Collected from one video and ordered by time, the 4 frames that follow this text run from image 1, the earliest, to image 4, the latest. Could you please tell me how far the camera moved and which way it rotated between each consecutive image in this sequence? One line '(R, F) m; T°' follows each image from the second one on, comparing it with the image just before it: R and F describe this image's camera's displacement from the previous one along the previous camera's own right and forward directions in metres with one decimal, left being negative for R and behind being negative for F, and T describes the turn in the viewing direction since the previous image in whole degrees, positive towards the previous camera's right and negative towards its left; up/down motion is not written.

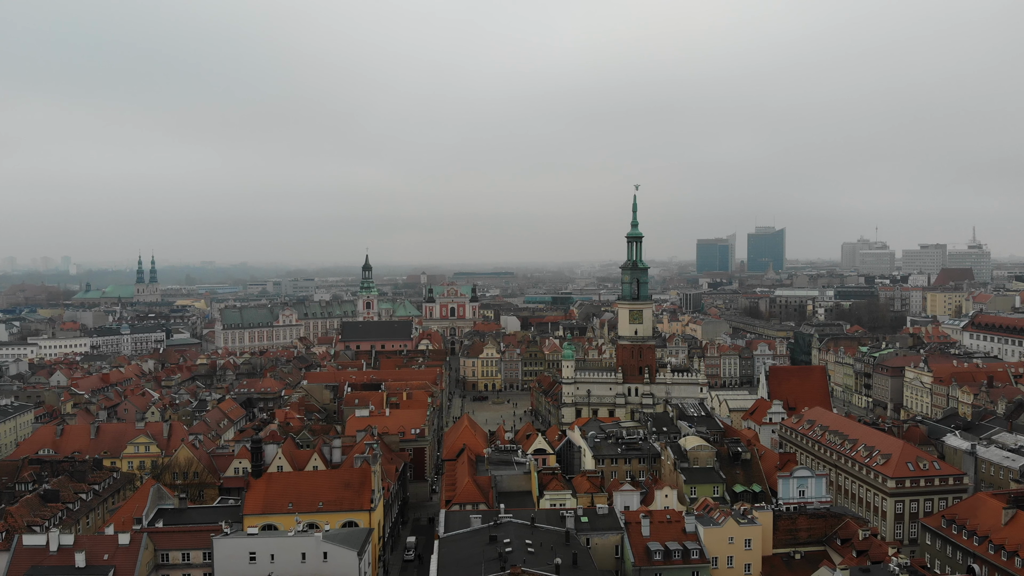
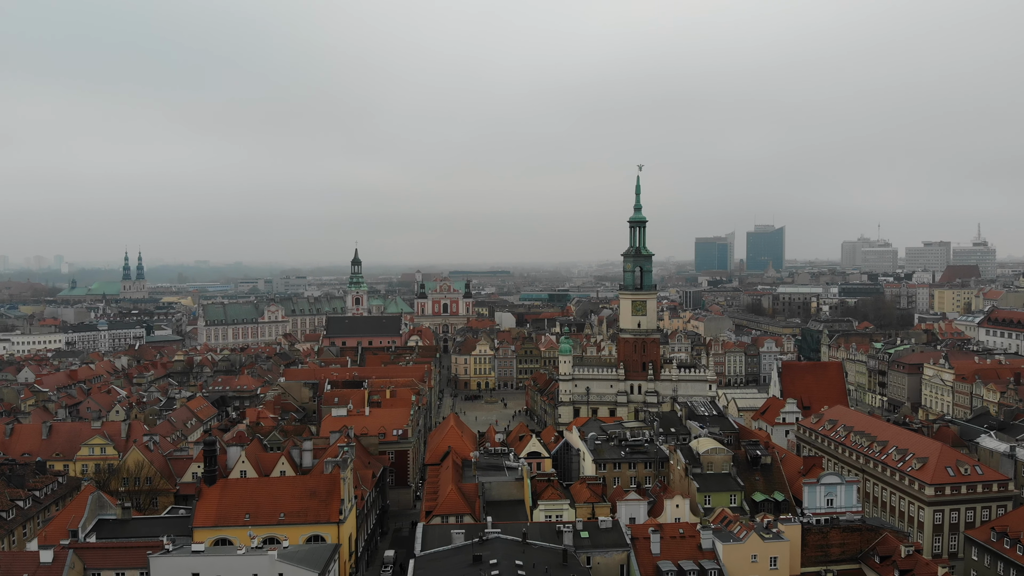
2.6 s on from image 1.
(+0.3, +4.4) m; 0°
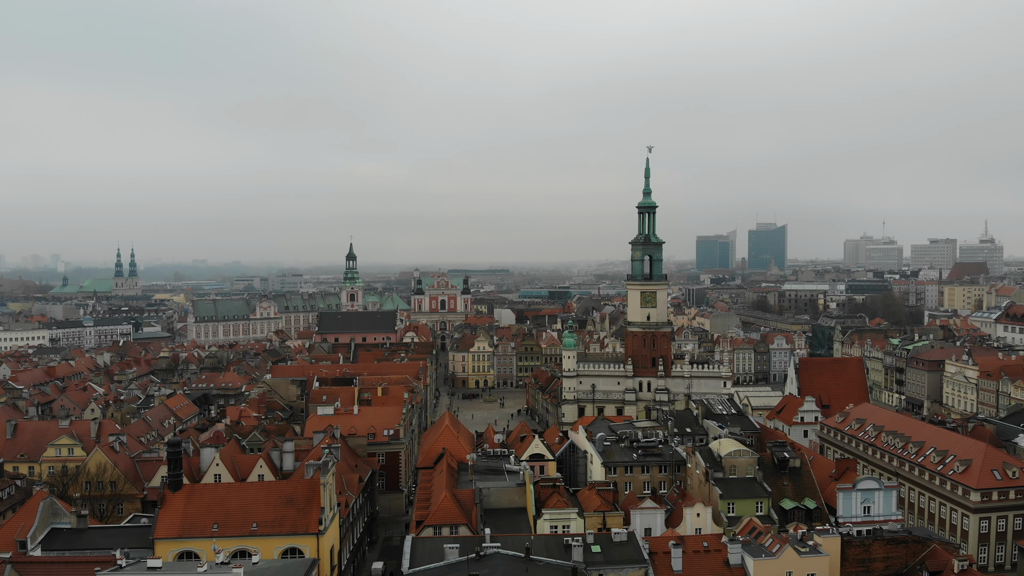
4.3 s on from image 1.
(-0.1, +3.4) m; 0°
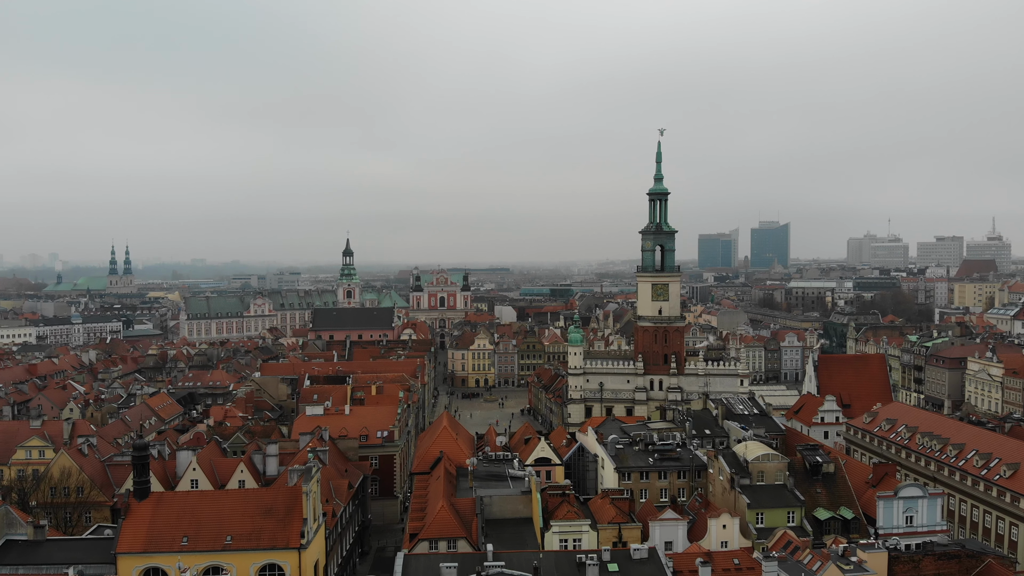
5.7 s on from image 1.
(-0.2, +2.9) m; 0°
